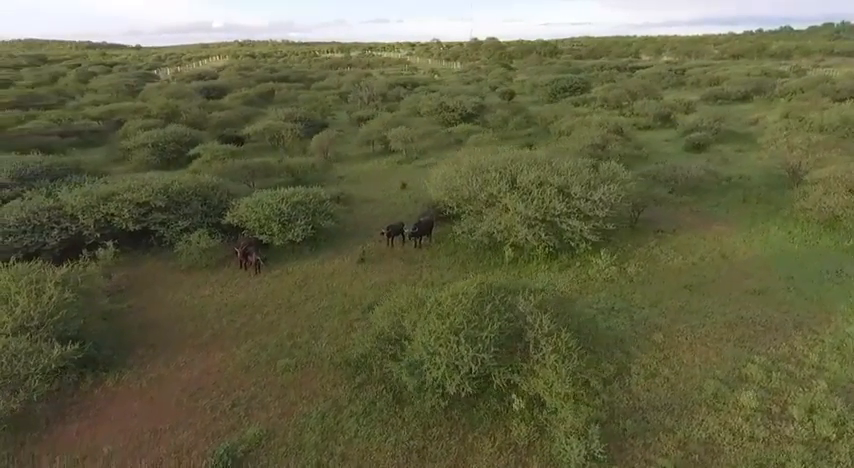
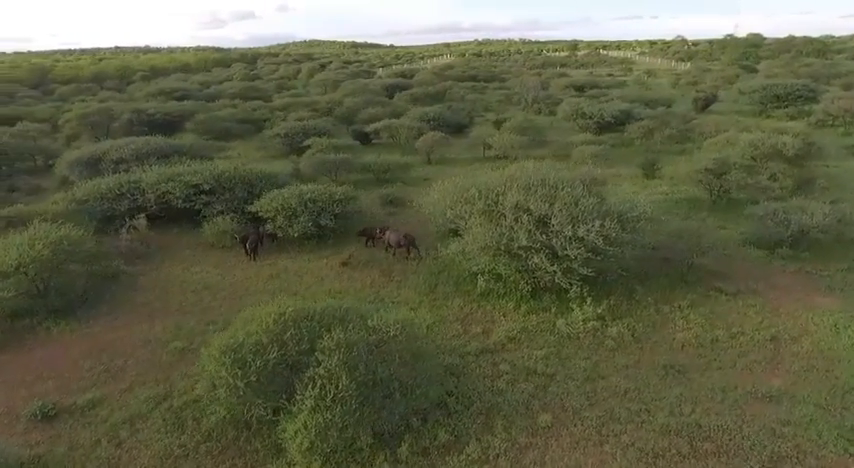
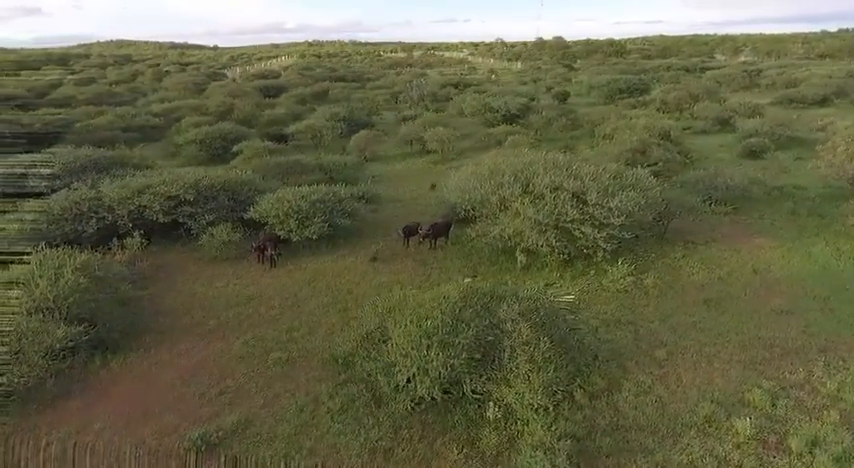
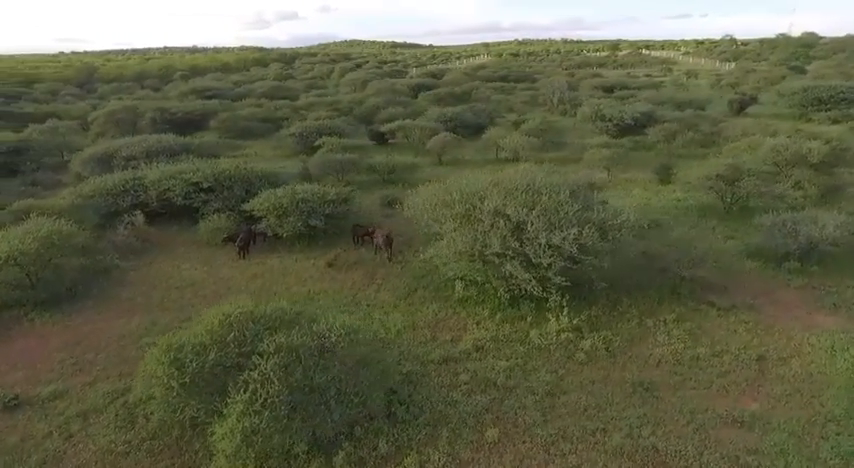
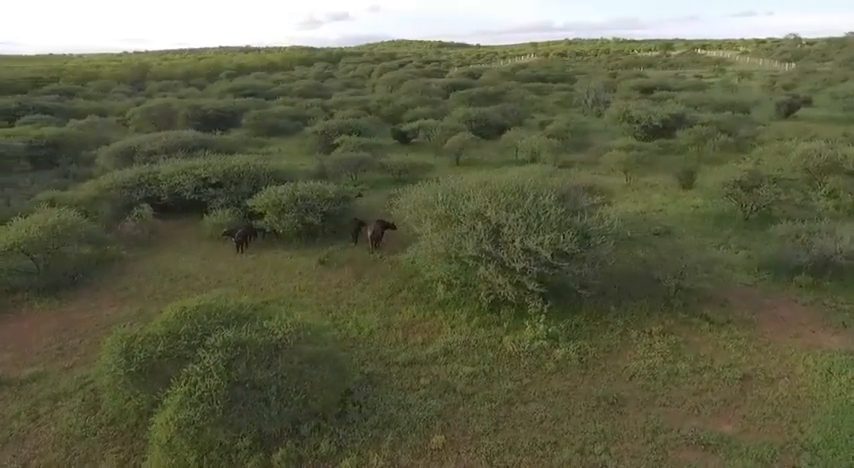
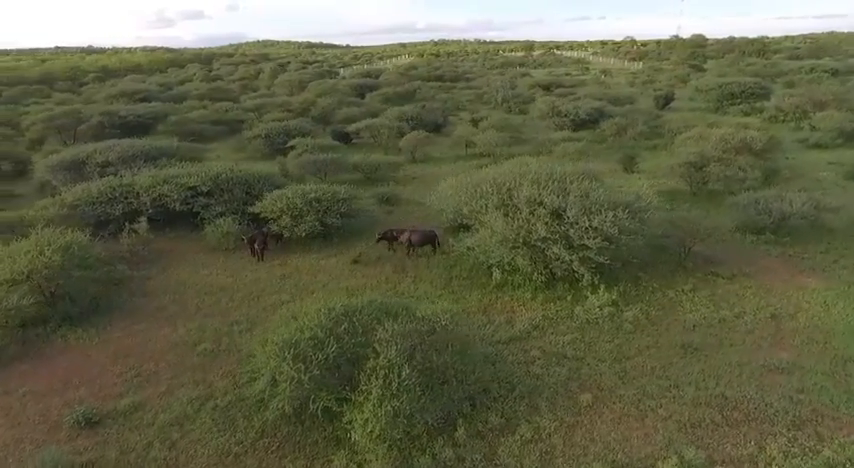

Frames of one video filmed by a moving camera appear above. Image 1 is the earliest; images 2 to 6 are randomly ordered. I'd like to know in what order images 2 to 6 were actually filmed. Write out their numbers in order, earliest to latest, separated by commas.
3, 6, 2, 4, 5
